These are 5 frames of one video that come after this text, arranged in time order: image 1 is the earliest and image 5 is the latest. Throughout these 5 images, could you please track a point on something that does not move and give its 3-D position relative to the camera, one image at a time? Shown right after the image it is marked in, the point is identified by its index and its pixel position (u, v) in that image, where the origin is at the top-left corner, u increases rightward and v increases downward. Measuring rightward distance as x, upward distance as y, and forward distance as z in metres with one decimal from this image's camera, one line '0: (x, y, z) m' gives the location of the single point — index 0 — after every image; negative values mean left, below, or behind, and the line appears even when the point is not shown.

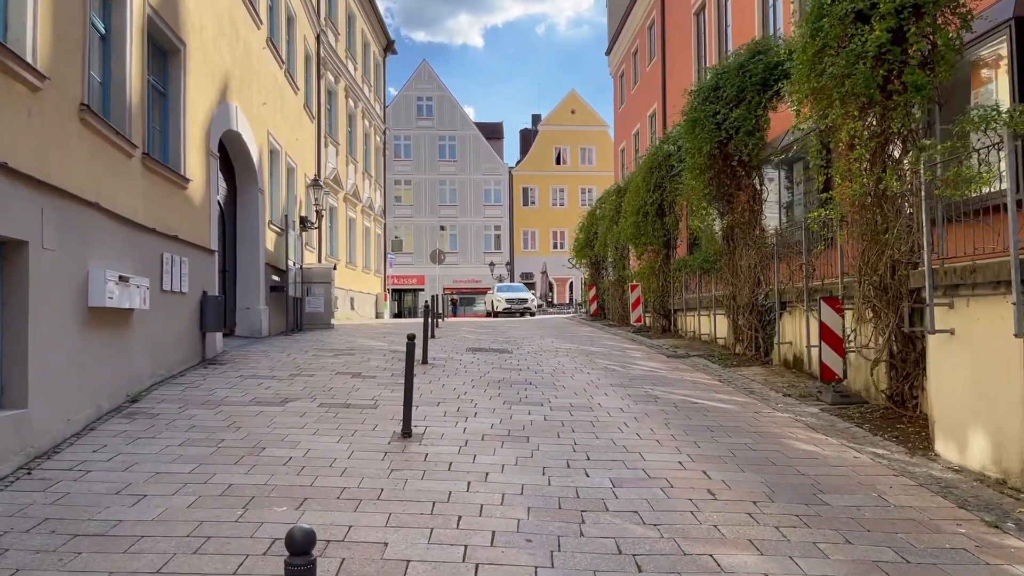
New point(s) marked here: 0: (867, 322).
0: (+3.8, -0.4, +8.6) m
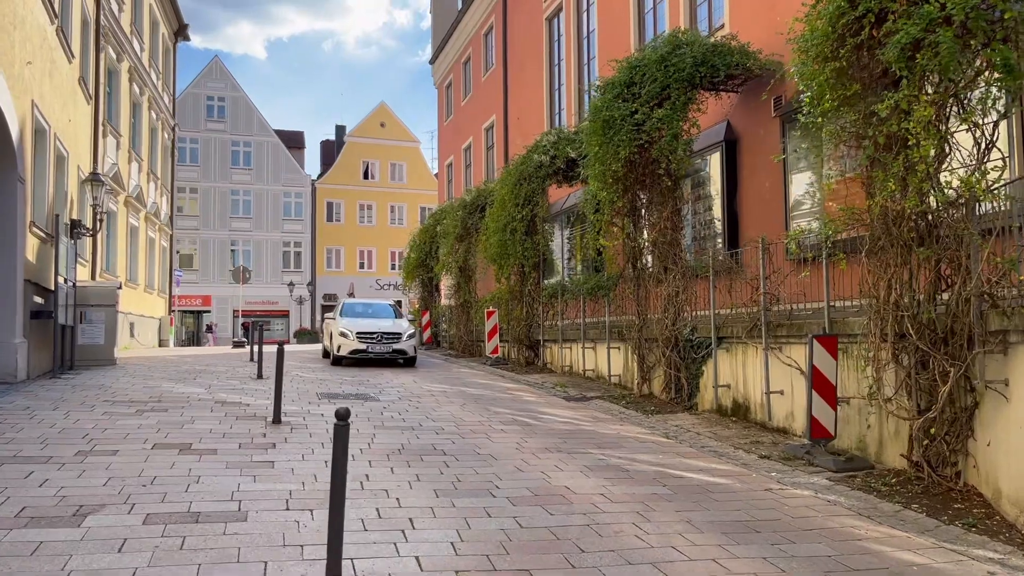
0: (+3.2, -0.7, +6.9) m
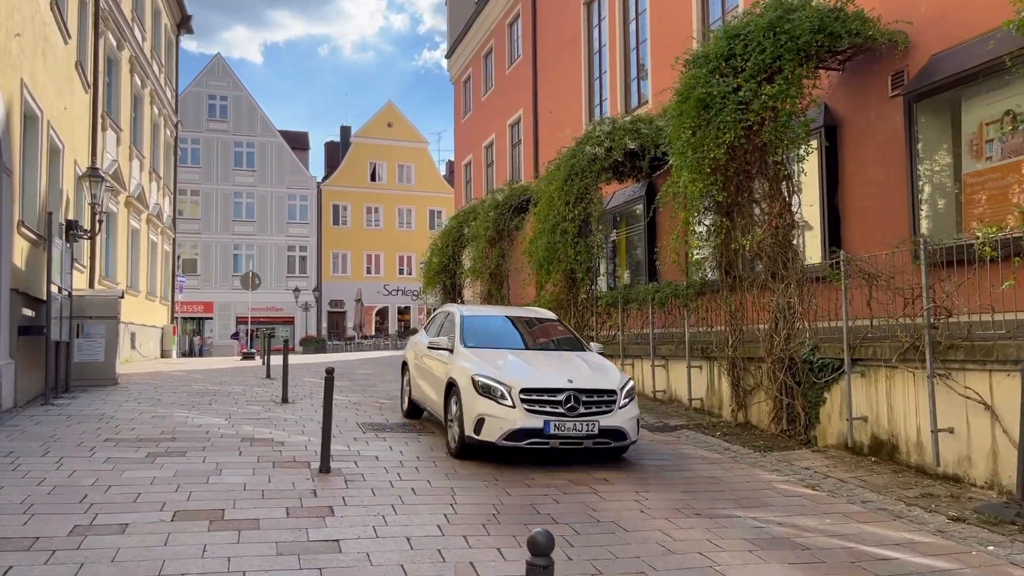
0: (+4.1, -0.8, +5.2) m
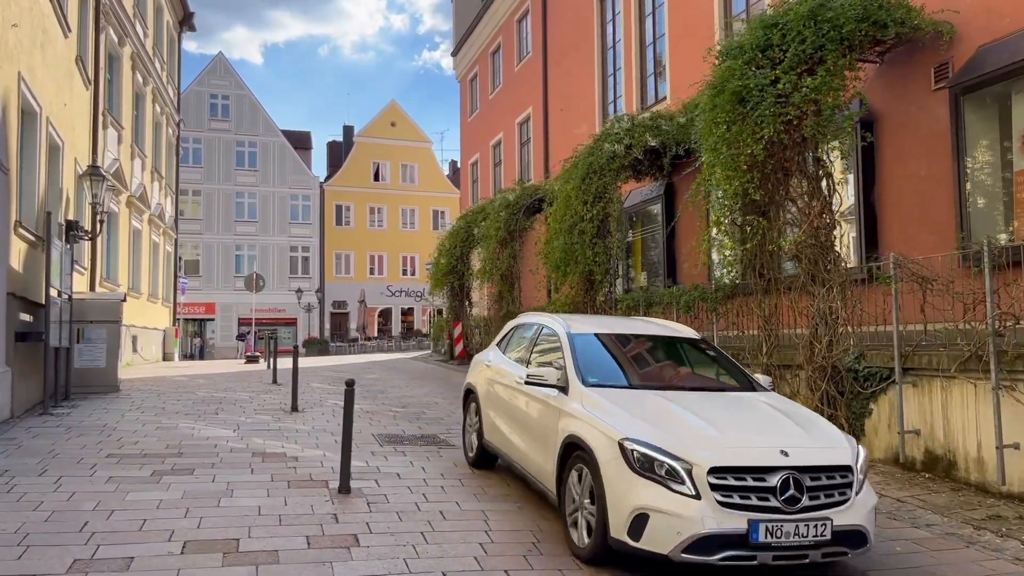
0: (+4.4, -0.8, +4.7) m
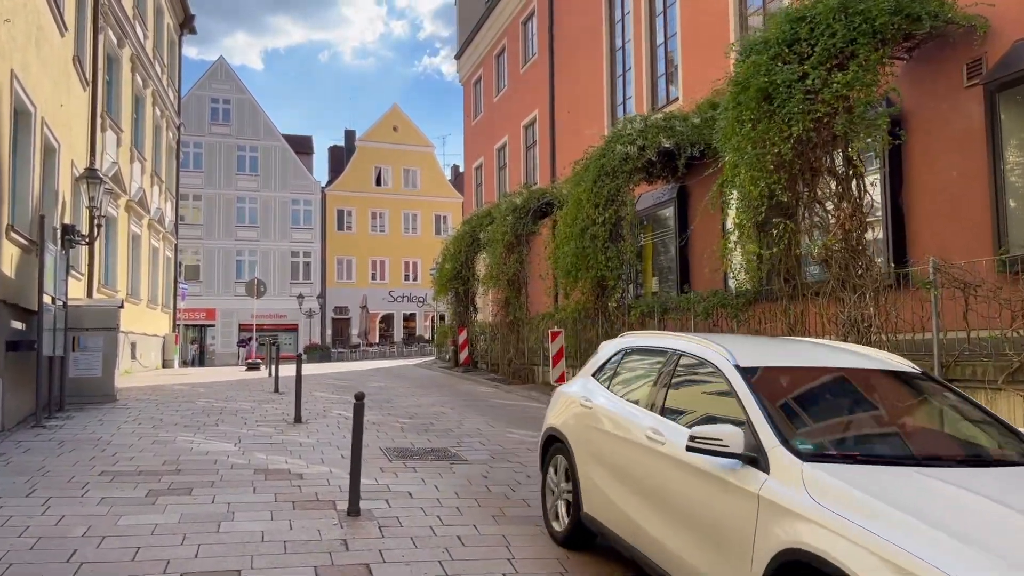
0: (+4.5, -0.9, +4.2) m
